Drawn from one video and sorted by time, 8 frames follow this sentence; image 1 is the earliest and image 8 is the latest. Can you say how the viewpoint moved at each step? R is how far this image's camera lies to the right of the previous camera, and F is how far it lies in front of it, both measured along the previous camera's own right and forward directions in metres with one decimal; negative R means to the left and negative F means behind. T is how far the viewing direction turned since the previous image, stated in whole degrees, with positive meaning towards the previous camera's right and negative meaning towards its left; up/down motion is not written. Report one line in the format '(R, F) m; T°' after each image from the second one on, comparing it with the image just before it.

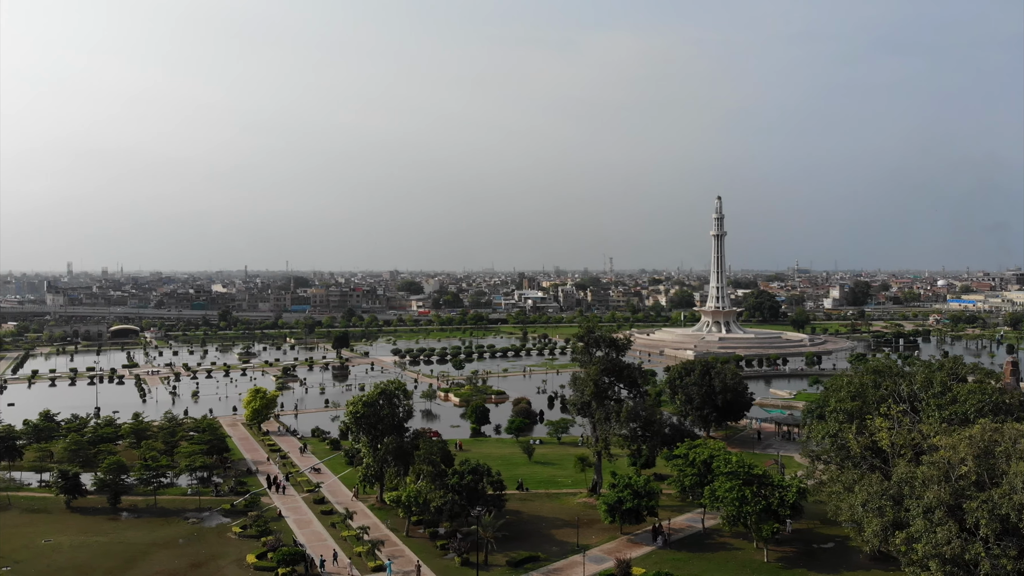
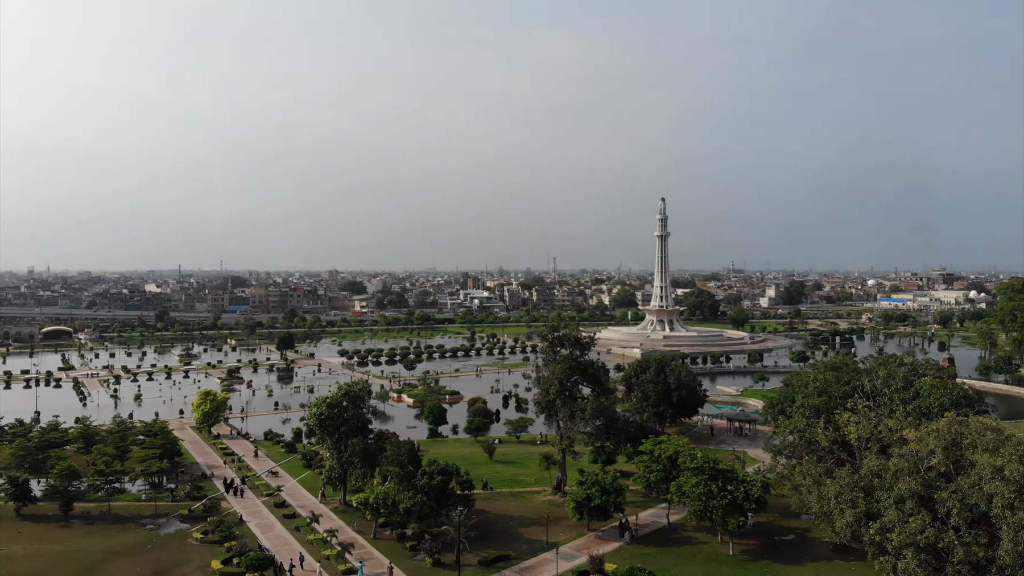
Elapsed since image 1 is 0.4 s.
(-0.9, 0.0) m; +4°
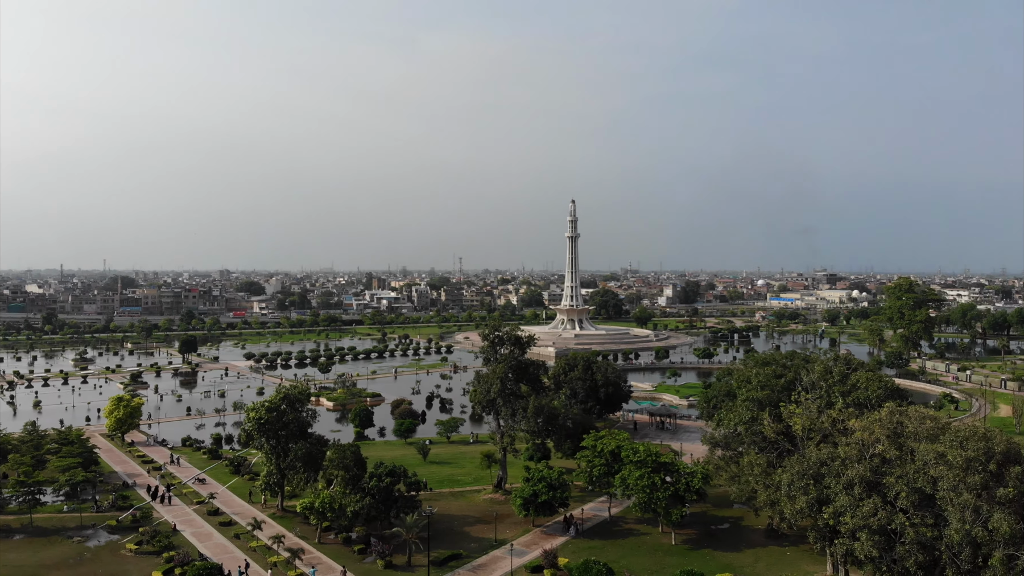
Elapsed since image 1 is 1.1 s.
(-1.5, -0.1) m; +7°
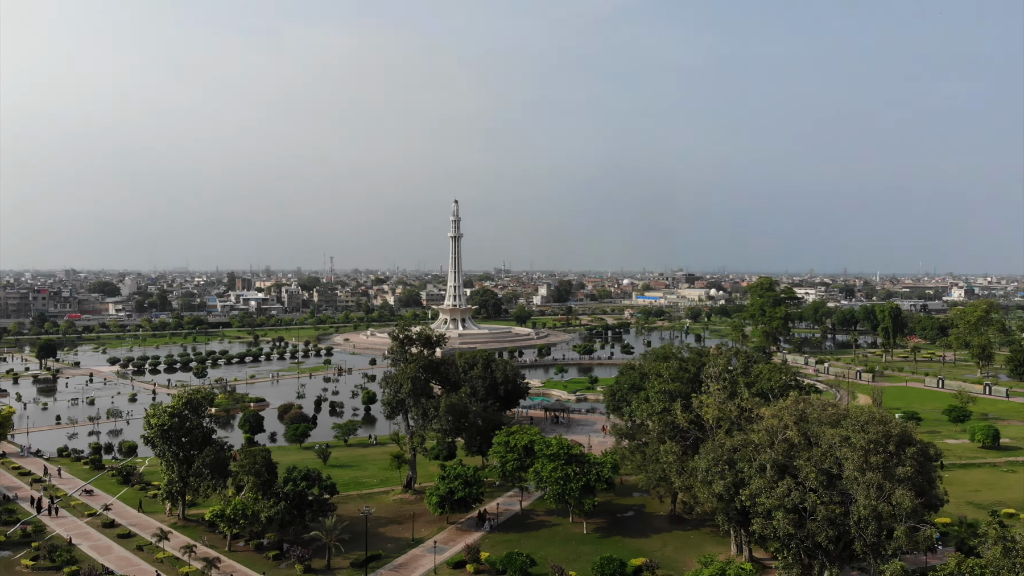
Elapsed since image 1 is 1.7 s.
(-1.5, -0.2) m; +9°
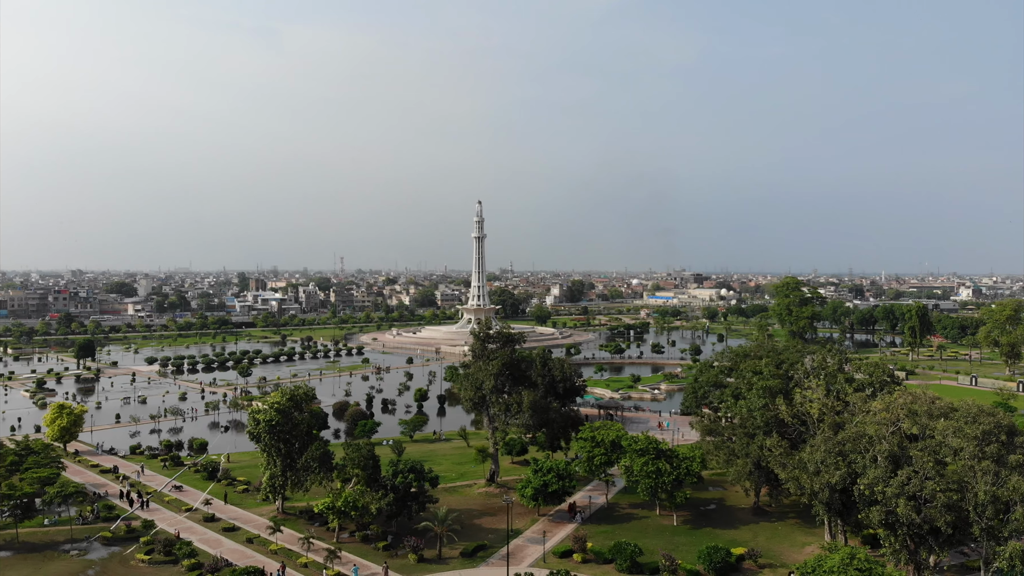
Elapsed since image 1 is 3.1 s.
(-3.0, -0.7) m; +1°
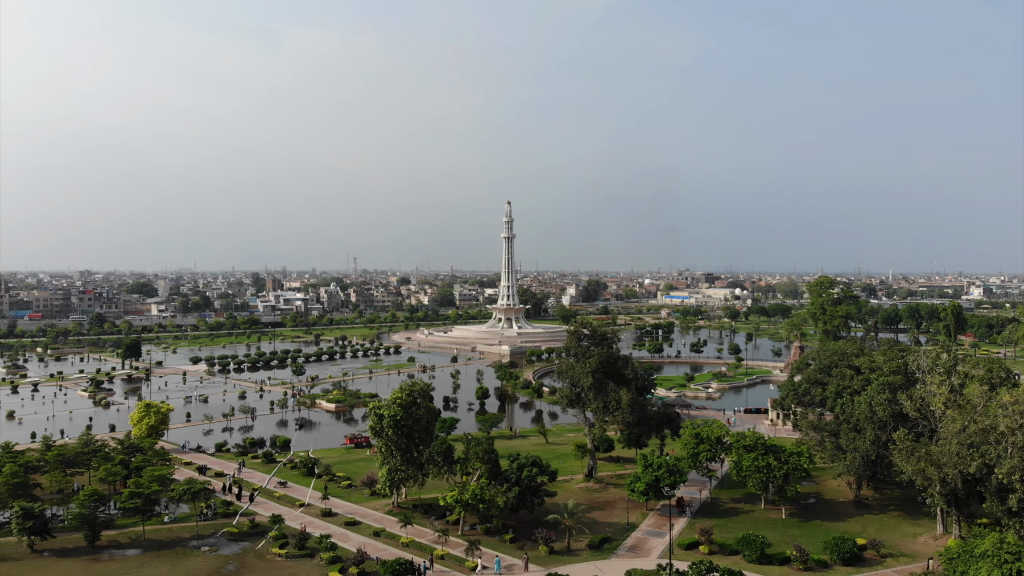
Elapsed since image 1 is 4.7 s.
(-3.7, -0.5) m; +1°
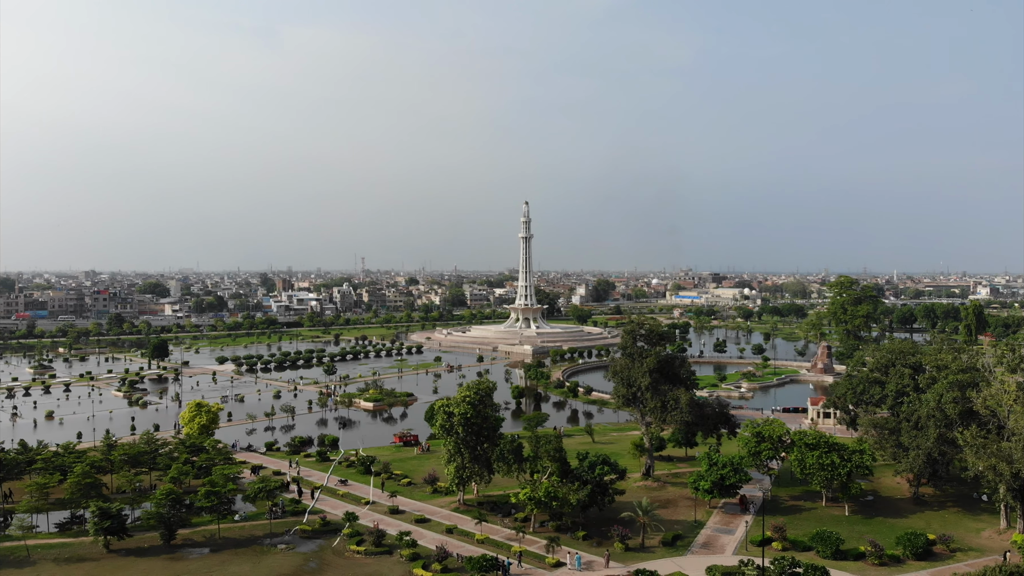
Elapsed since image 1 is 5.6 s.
(-2.2, -0.2) m; 0°
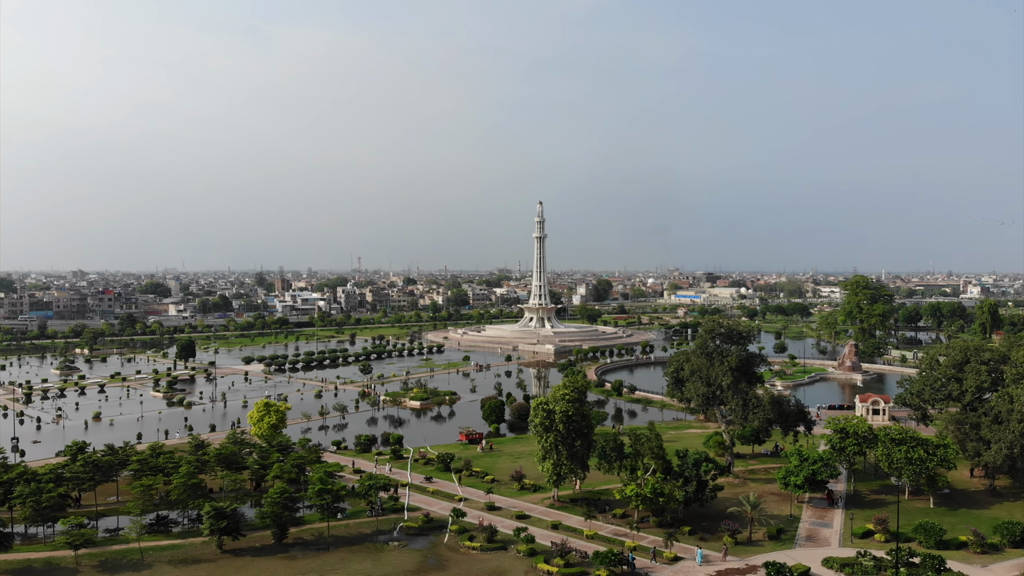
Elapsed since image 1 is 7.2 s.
(-3.8, -0.3) m; +2°
